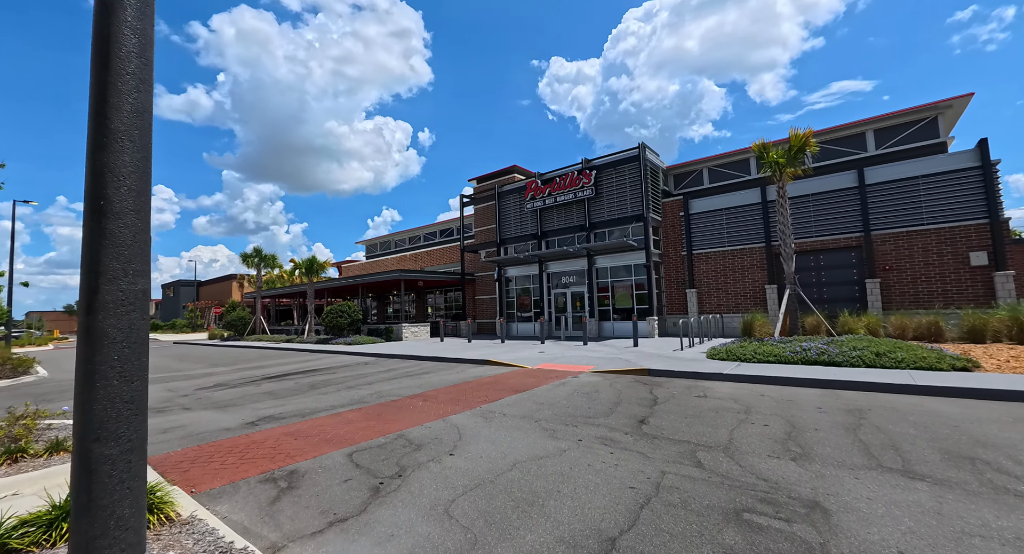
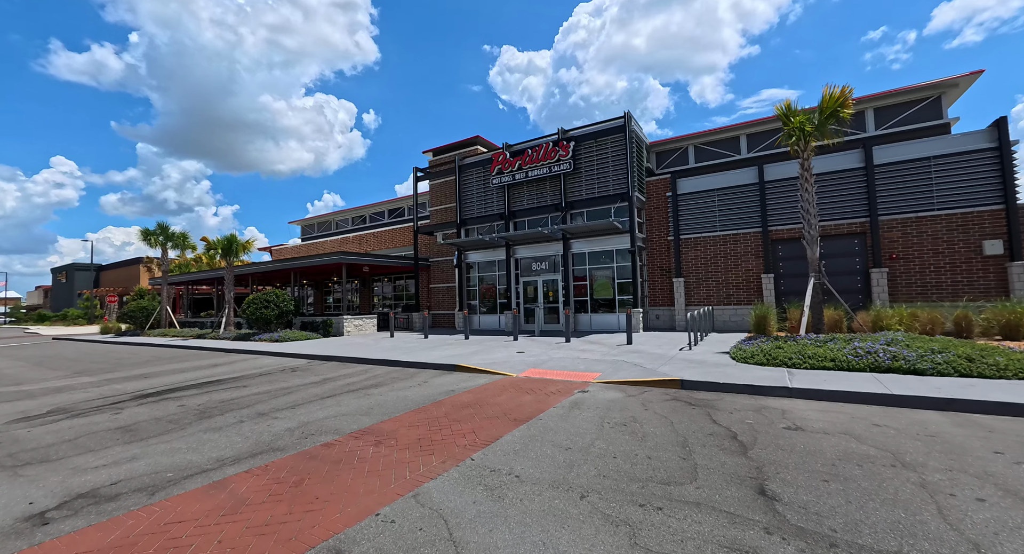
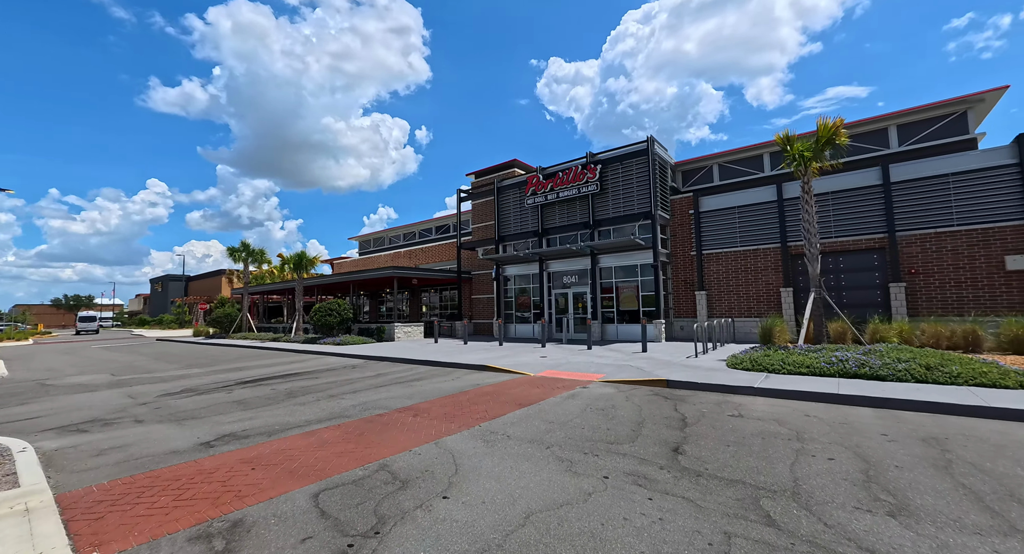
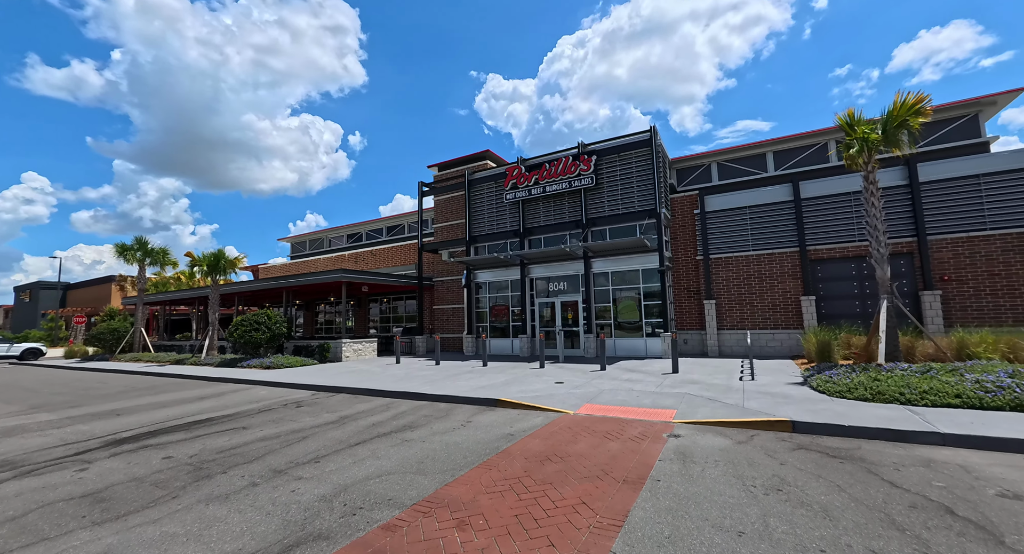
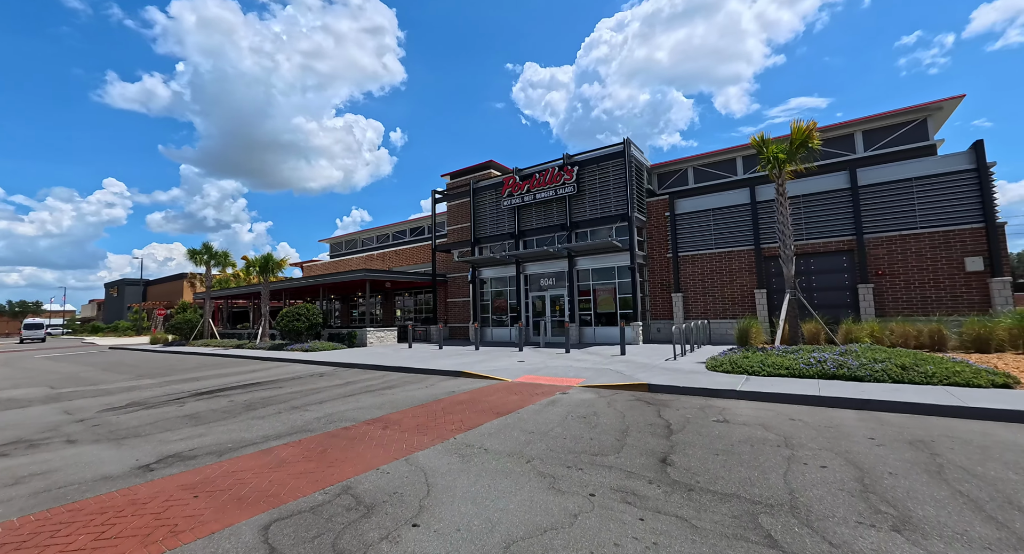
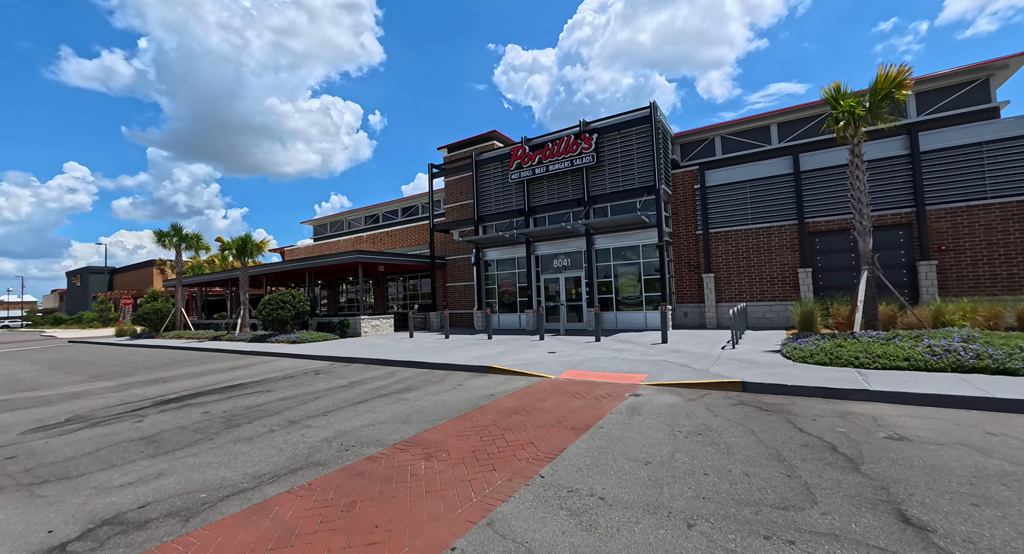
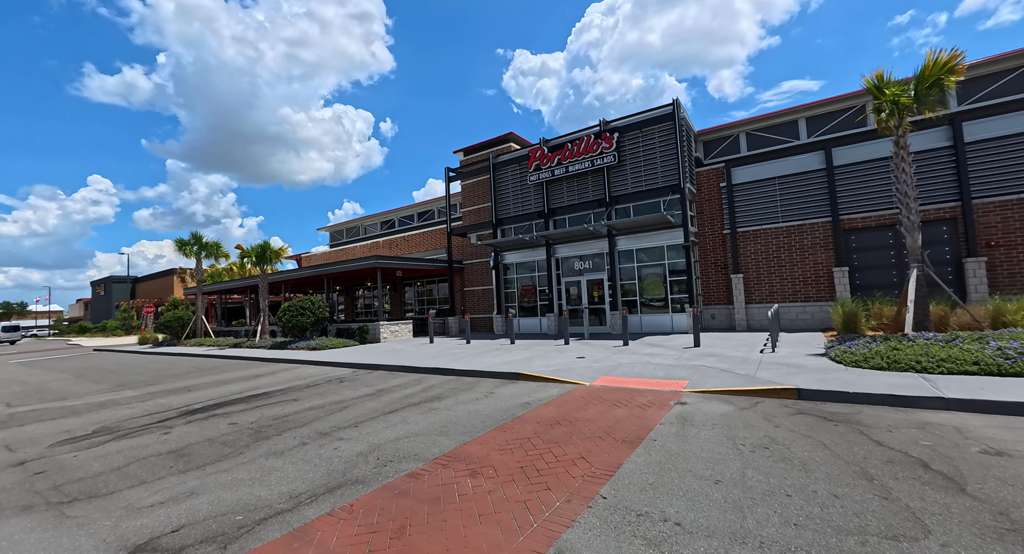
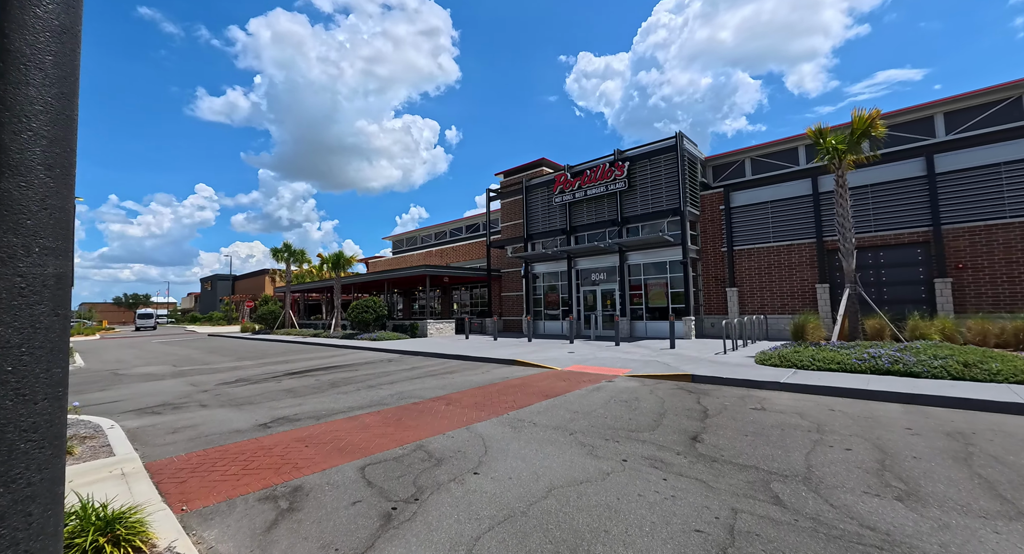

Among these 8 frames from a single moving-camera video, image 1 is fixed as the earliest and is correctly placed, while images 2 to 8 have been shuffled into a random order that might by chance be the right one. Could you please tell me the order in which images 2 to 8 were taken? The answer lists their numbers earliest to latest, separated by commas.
8, 3, 5, 2, 6, 7, 4
